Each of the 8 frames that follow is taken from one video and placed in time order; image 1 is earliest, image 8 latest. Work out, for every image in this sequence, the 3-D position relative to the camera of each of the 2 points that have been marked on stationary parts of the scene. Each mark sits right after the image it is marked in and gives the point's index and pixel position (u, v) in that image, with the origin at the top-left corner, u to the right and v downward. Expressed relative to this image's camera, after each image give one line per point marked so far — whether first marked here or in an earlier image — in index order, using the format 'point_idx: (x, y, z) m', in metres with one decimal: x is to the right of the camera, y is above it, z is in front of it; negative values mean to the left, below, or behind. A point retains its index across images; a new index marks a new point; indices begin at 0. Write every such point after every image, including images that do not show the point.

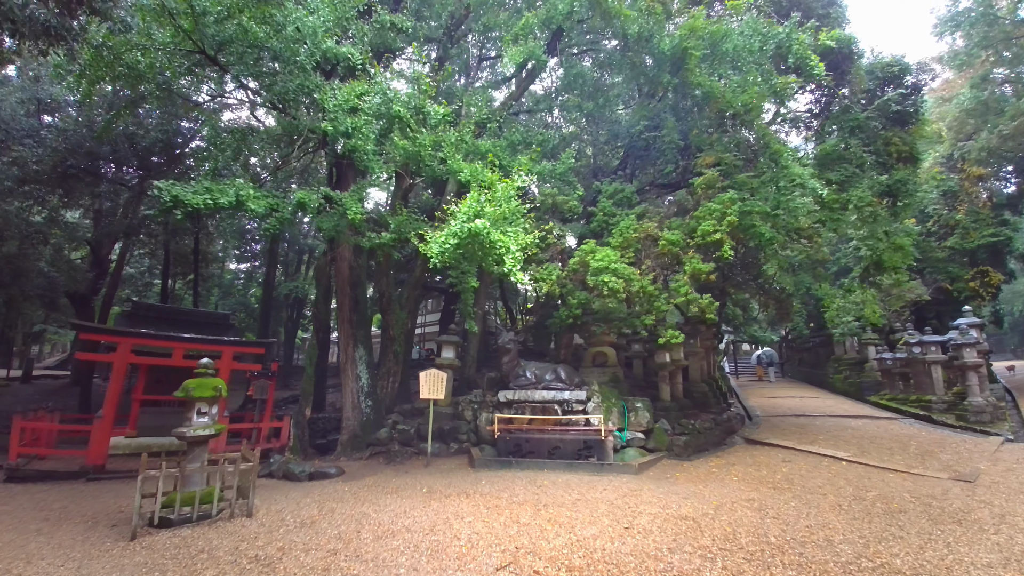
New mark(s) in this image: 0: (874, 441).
0: (+10.5, -4.4, +13.4) m
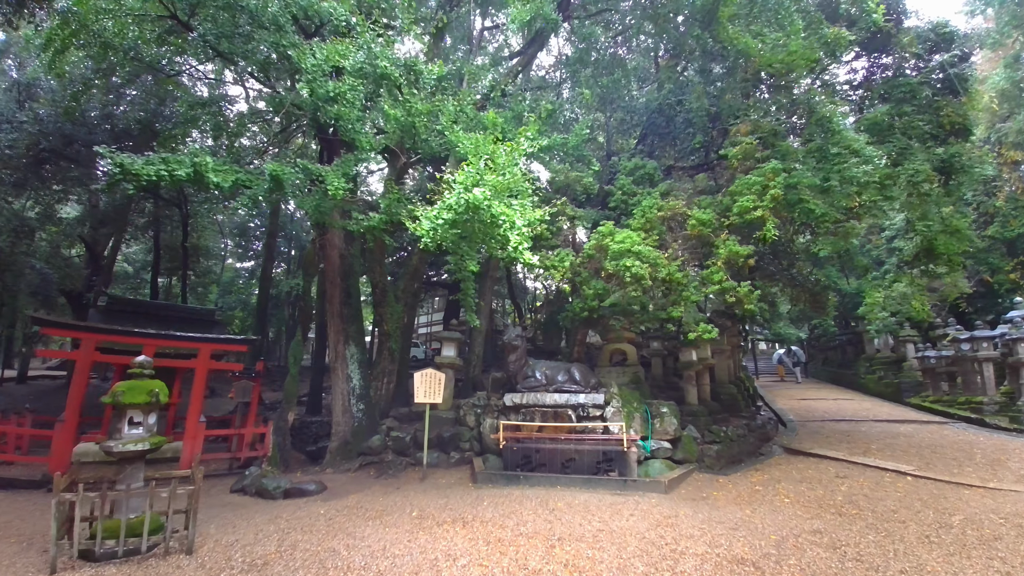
0: (+10.7, -4.1, +11.8) m
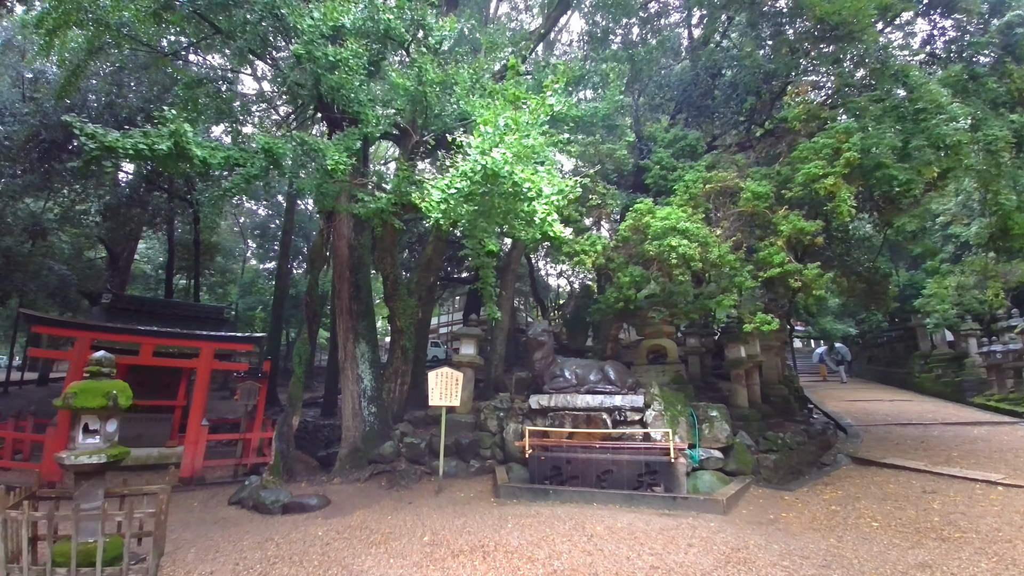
0: (+11.3, -3.8, +10.1) m
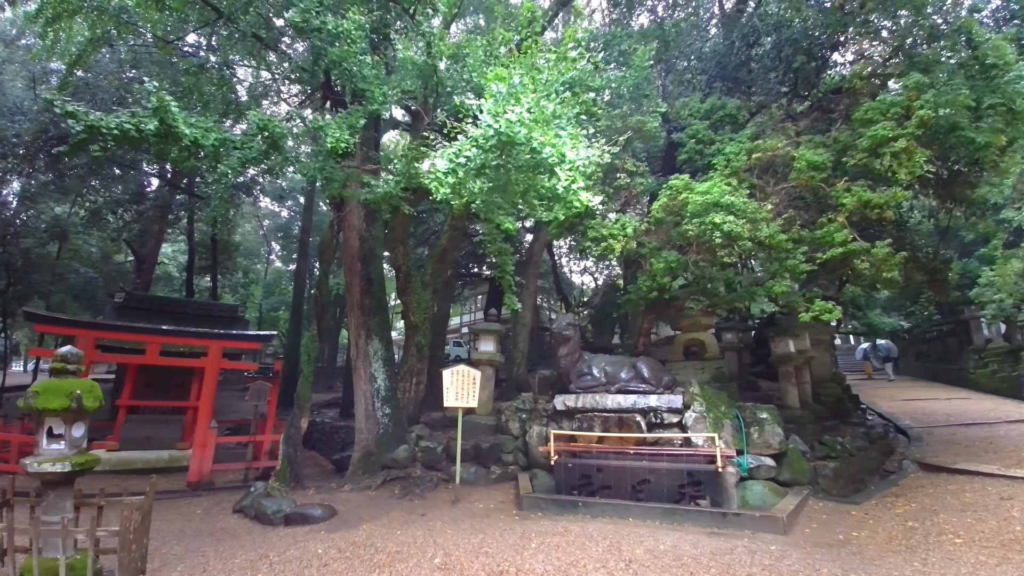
0: (+11.8, -3.4, +8.8) m
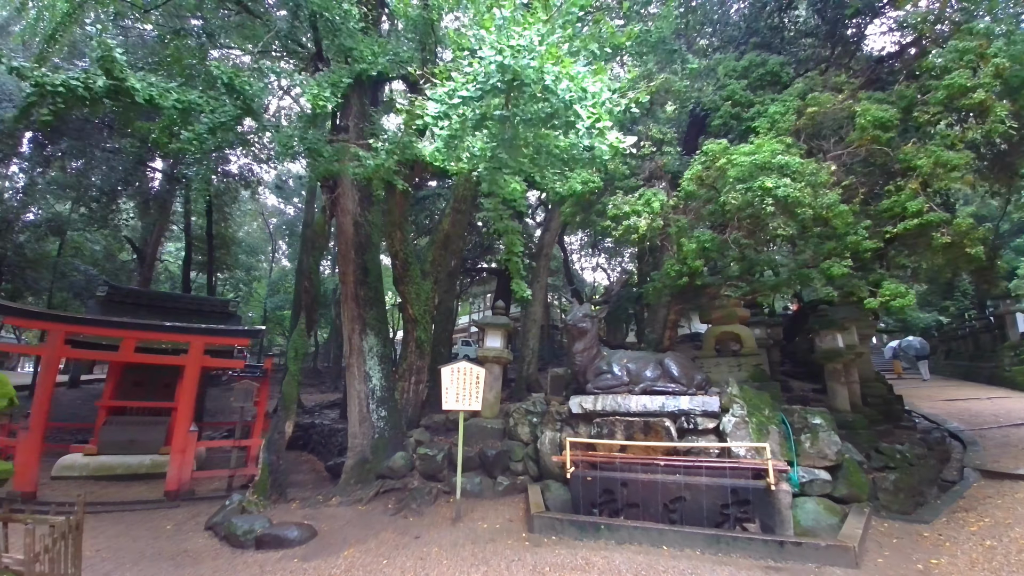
0: (+12.0, -3.2, +7.5) m
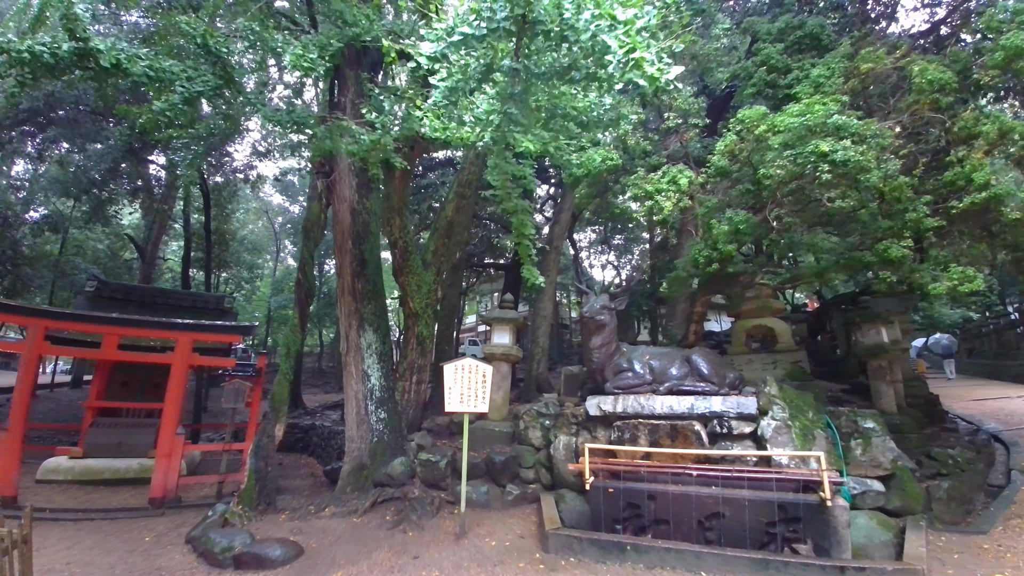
0: (+12.1, -3.0, +6.6) m
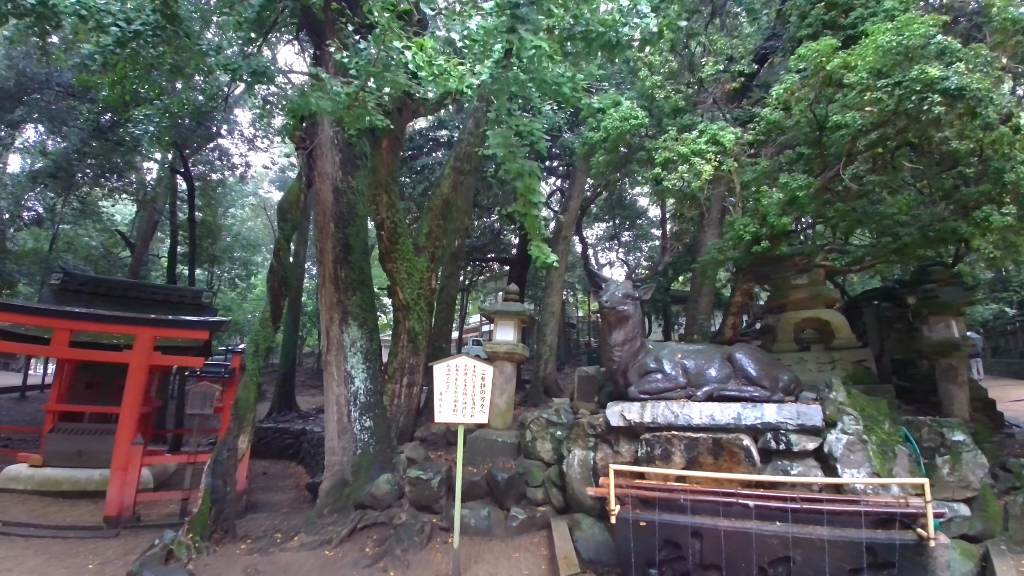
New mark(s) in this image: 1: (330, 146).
0: (+12.2, -2.8, +5.4) m
1: (-2.9, +2.3, +7.3) m
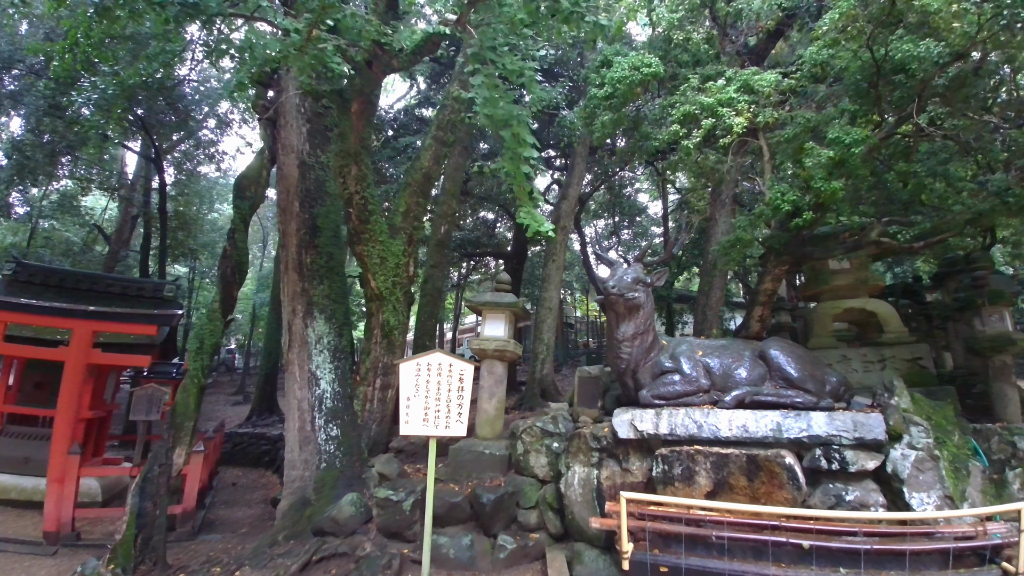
0: (+12.1, -2.6, +4.5) m
1: (-3.0, +2.4, +6.3) m
